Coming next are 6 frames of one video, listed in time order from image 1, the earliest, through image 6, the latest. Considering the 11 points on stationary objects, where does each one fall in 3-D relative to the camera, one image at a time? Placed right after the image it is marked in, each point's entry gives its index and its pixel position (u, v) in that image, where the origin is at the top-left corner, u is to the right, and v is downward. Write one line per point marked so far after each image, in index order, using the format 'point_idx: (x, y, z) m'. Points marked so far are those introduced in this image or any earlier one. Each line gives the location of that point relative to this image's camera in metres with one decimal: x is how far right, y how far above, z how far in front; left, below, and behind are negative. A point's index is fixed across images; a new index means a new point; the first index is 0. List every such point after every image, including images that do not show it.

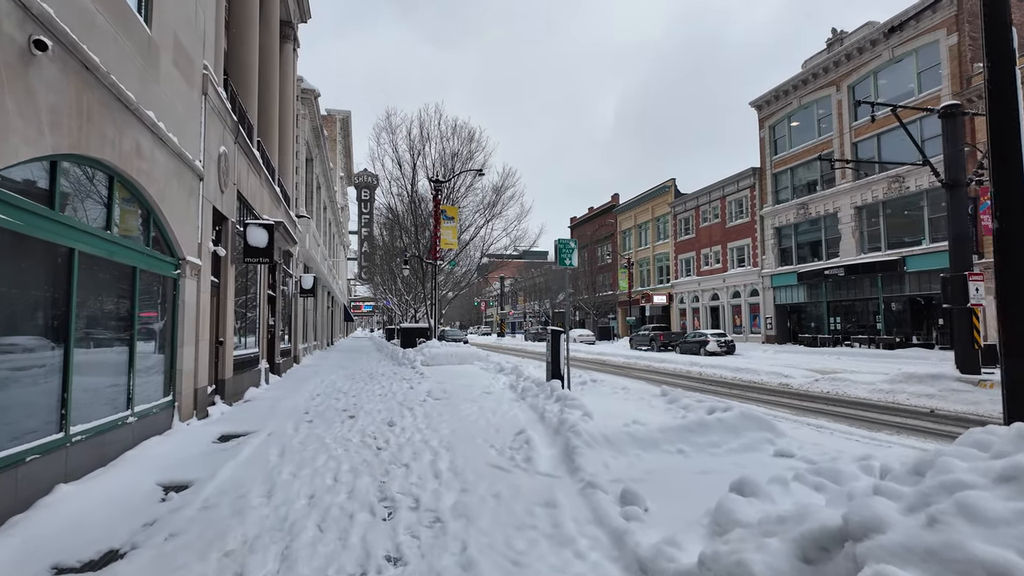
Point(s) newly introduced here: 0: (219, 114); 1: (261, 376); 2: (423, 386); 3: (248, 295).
0: (-4.5, +2.7, +9.1) m
1: (-5.5, -1.9, +12.9) m
2: (-2.0, -2.2, +13.3) m
3: (-5.5, -0.1, +12.2) m
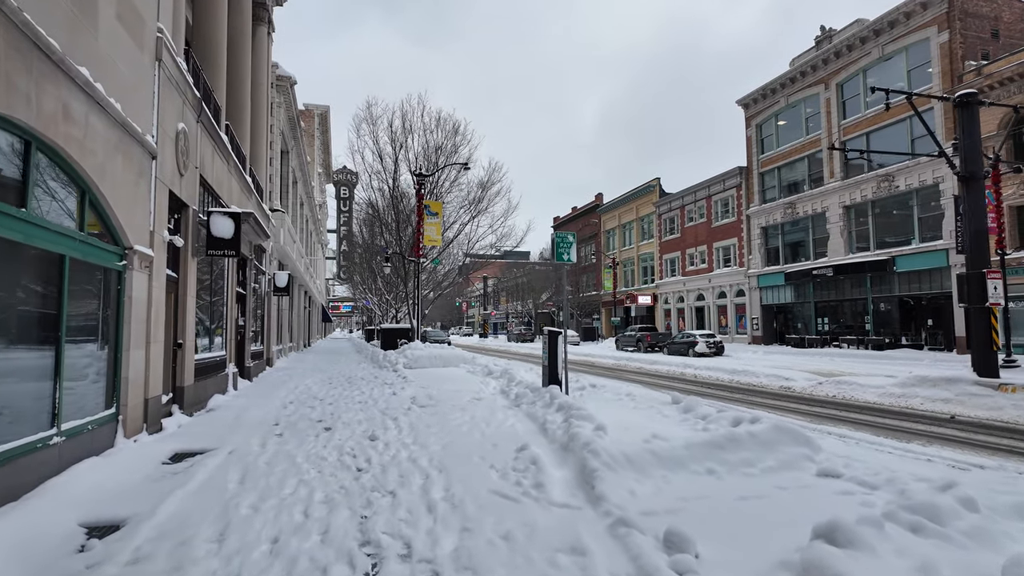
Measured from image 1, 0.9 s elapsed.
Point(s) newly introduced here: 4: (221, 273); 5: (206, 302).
0: (-4.6, +2.8, +8.0) m
1: (-5.7, -1.9, +11.8) m
2: (-2.2, -2.2, +12.3) m
3: (-5.7, -0.1, +11.1) m
4: (-5.8, +0.4, +11.5) m
5: (-5.6, -0.2, +10.6) m
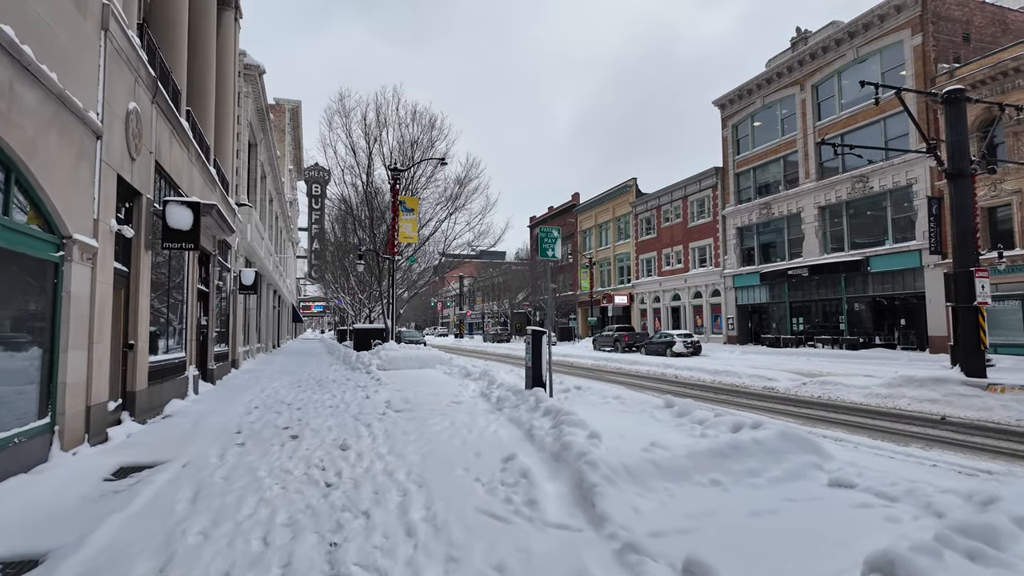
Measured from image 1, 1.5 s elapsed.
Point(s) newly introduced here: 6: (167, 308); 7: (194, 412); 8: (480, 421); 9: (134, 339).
0: (-4.8, +2.8, +7.3) m
1: (-6.1, -1.8, +11.0) m
2: (-2.6, -2.1, +11.6) m
3: (-6.0, 0.0, +10.3) m
4: (-6.1, +0.4, +10.8) m
5: (-5.9, -0.2, +9.8) m
6: (-6.0, -0.3, +10.2) m
7: (-5.0, -2.0, +9.2) m
8: (-0.5, -1.9, +8.3) m
9: (-5.0, -0.7, +7.8) m
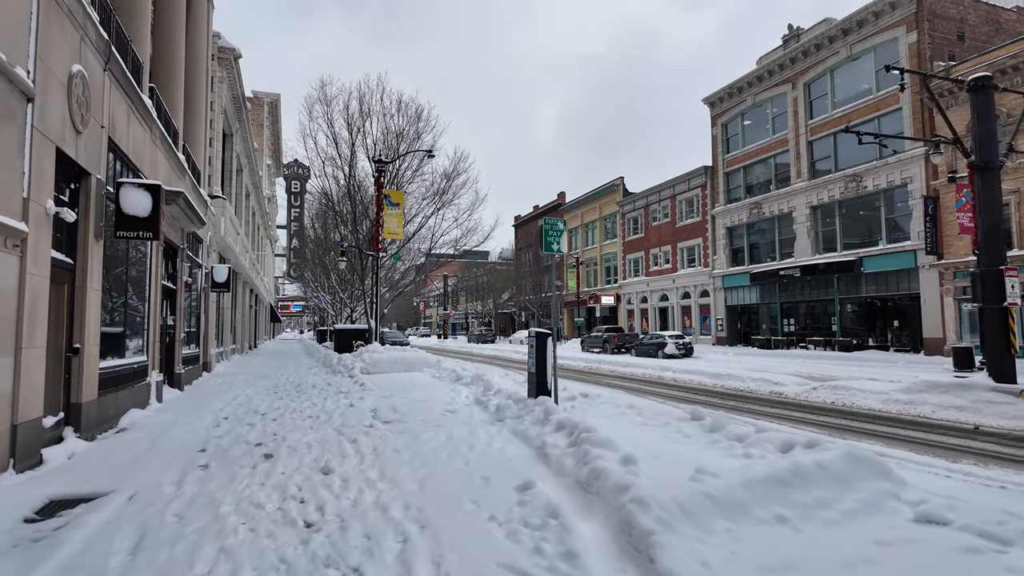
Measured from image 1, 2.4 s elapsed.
0: (-4.7, +2.9, +6.2) m
1: (-6.1, -1.8, +9.9) m
2: (-2.7, -2.1, +10.6) m
3: (-6.0, 0.0, +9.2) m
4: (-6.1, +0.5, +9.6) m
5: (-5.8, -0.1, +8.7) m
6: (-6.0, -0.3, +9.0) m
7: (-4.9, -1.9, +8.1) m
8: (-0.4, -1.9, +7.4) m
9: (-4.9, -0.6, +6.7) m
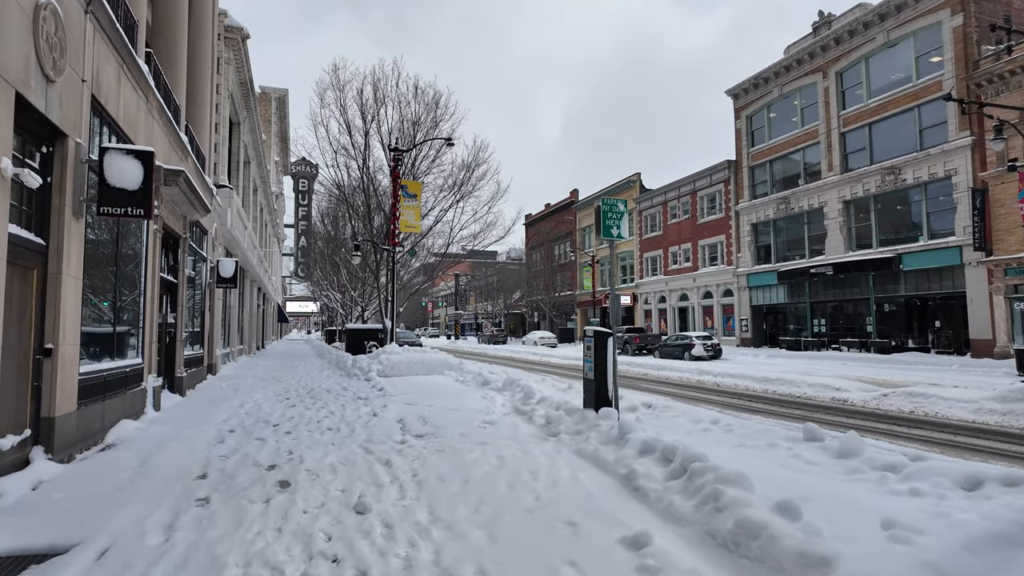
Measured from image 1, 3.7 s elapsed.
0: (-4.0, +3.0, +4.9) m
1: (-5.4, -1.6, +8.7) m
2: (-1.9, -2.0, +9.3) m
3: (-5.3, +0.2, +8.0) m
4: (-5.4, +0.6, +8.4) m
5: (-5.2, 0.0, +7.4) m
6: (-5.3, -0.2, +7.8) m
7: (-4.2, -1.8, +6.8) m
8: (+0.3, -1.7, +6.1) m
9: (-4.3, -0.5, +5.4) m
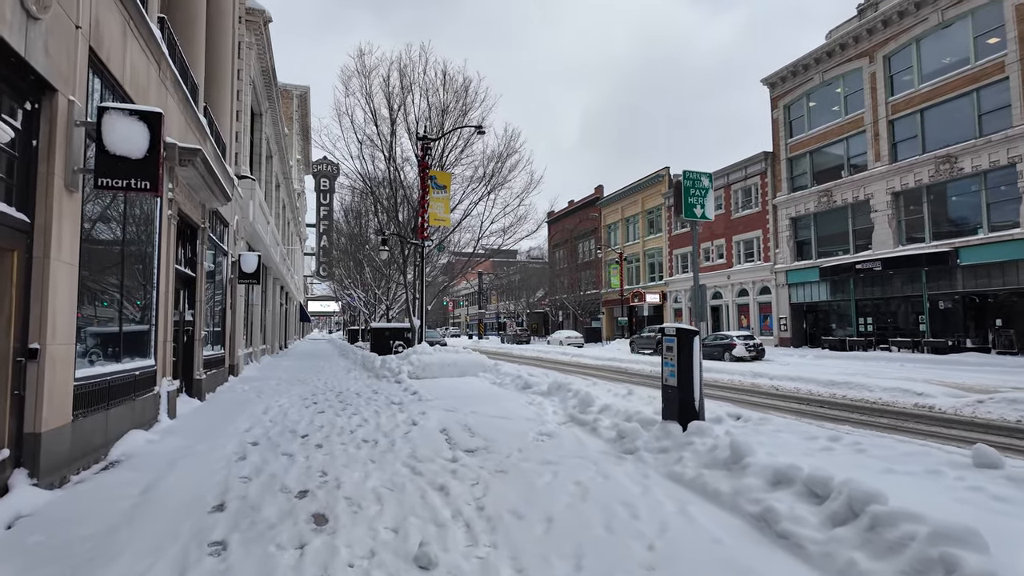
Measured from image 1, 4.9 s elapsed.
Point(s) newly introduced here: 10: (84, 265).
0: (-3.3, +3.1, +3.9) m
1: (-4.6, -1.5, +7.7) m
2: (-1.2, -1.9, +8.3) m
3: (-4.5, +0.3, +7.0) m
4: (-4.7, +0.7, +7.4) m
5: (-4.4, +0.1, +6.5) m
6: (-4.5, -0.1, +6.9) m
7: (-3.5, -1.7, +5.8) m
8: (+1.0, -1.6, +5.0) m
9: (-3.6, -0.4, +4.5) m
10: (-4.2, +0.2, +5.8) m
